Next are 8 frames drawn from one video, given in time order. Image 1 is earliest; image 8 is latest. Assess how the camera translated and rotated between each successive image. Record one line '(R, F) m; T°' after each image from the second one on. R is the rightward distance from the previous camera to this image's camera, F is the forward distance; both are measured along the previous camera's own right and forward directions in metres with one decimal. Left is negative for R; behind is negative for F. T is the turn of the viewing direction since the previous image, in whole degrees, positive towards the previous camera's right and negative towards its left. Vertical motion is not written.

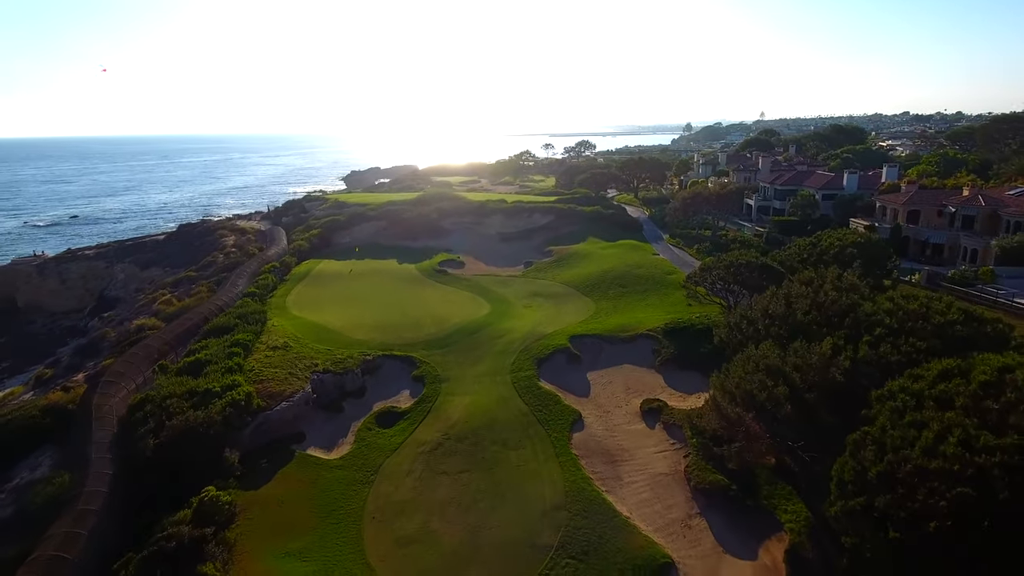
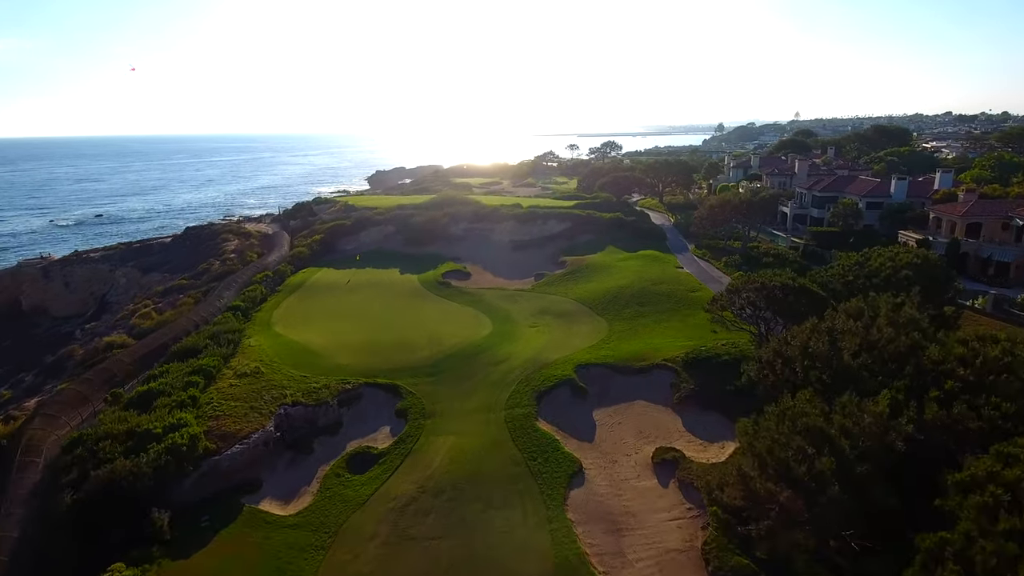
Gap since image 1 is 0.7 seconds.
(+1.5, +4.6) m; -2°
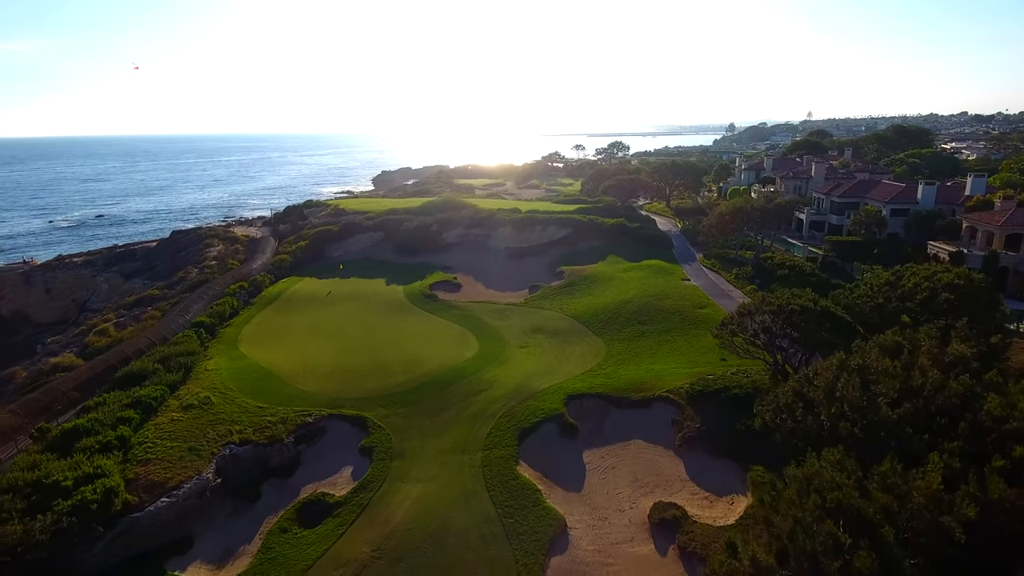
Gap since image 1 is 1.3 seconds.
(+1.3, +4.0) m; -1°
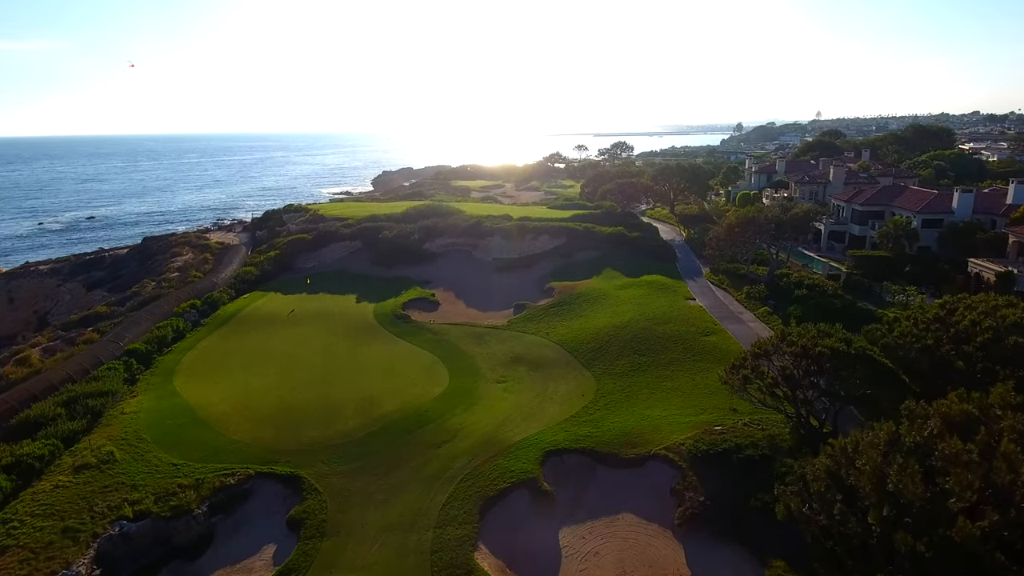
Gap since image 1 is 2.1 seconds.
(+1.6, +5.4) m; -1°
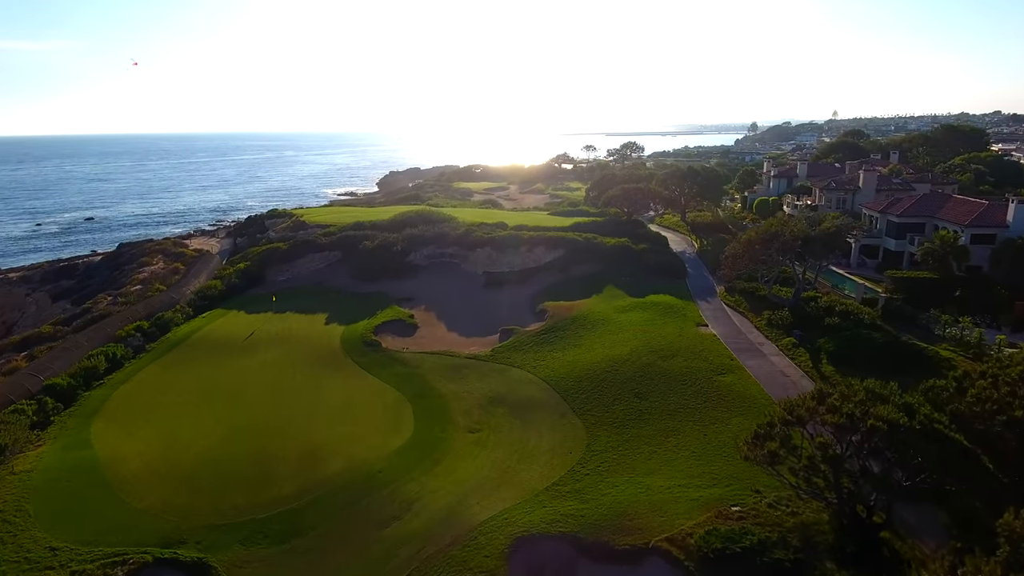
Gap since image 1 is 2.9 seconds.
(+1.5, +5.4) m; -1°
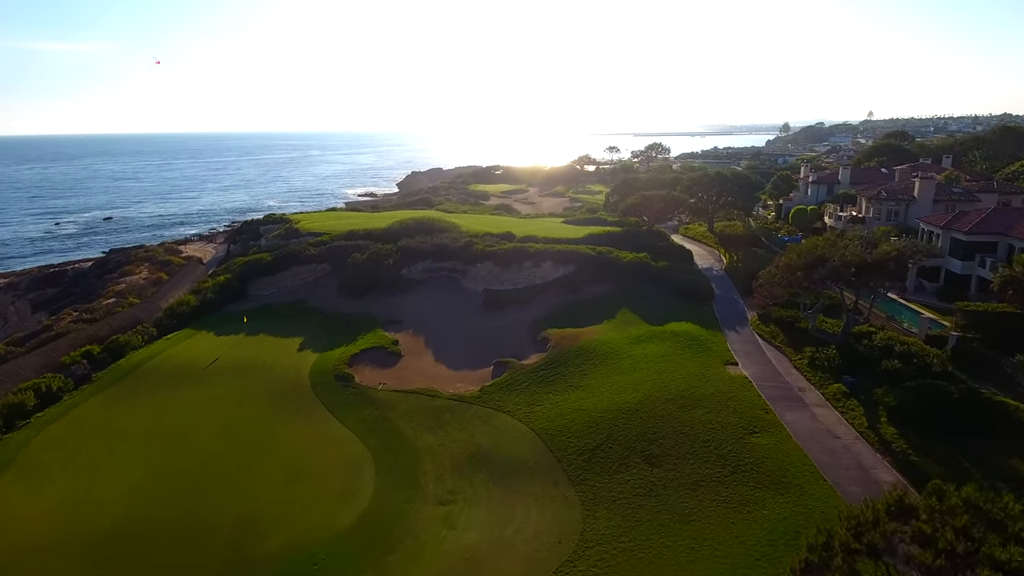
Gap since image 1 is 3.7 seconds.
(+1.5, +5.4) m; -2°
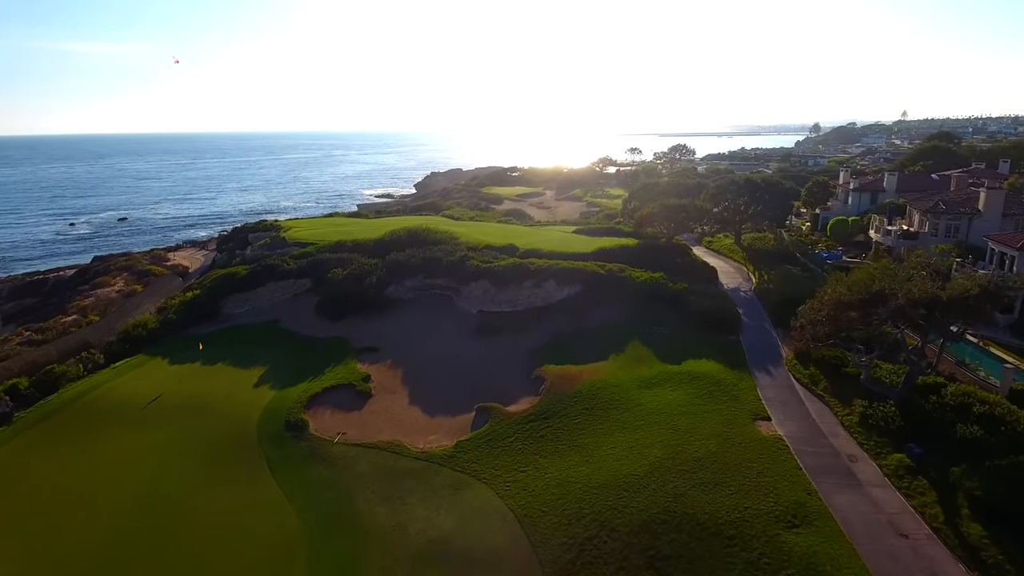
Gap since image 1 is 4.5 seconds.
(+1.6, +5.4) m; -2°
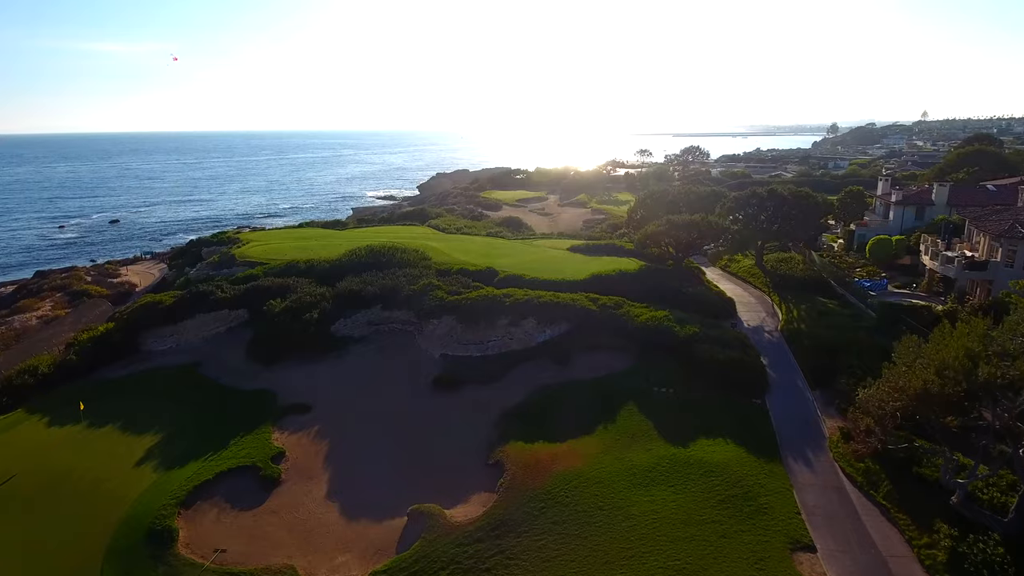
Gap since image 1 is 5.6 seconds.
(+2.1, +7.5) m; -1°
